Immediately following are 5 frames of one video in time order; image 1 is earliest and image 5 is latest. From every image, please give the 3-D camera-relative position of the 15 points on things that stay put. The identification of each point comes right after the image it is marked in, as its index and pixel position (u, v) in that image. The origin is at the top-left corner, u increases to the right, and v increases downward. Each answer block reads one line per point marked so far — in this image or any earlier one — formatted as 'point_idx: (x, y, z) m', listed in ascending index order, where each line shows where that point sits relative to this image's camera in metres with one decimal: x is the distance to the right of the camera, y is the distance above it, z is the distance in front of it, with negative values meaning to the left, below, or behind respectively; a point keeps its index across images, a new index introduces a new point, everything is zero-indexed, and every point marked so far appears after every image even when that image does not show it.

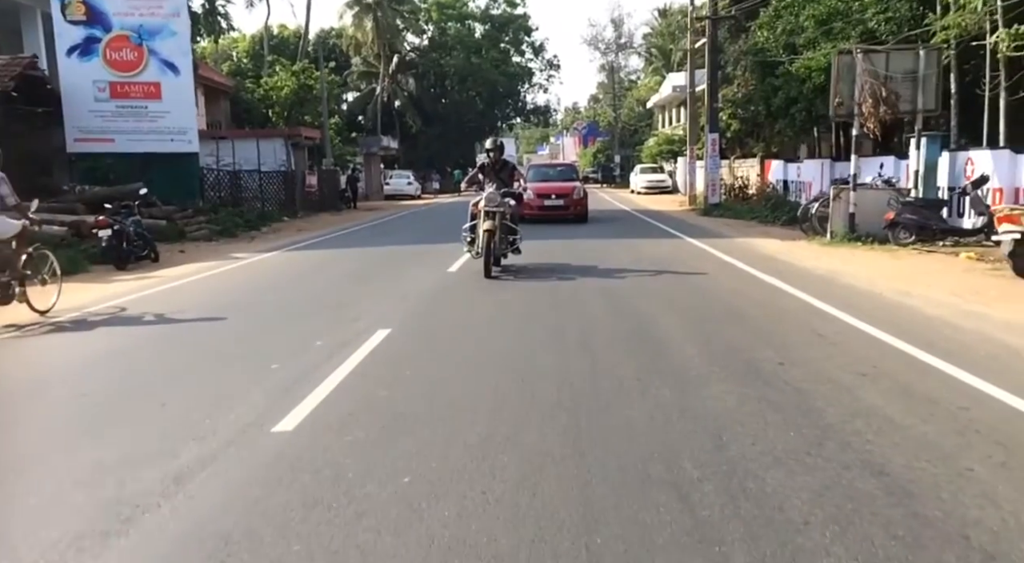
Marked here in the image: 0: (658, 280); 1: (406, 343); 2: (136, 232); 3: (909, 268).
0: (+1.9, 0.0, +12.7) m
1: (-0.8, -0.5, +7.8) m
2: (-7.0, +0.9, +18.1) m
3: (+5.4, +0.2, +13.3) m
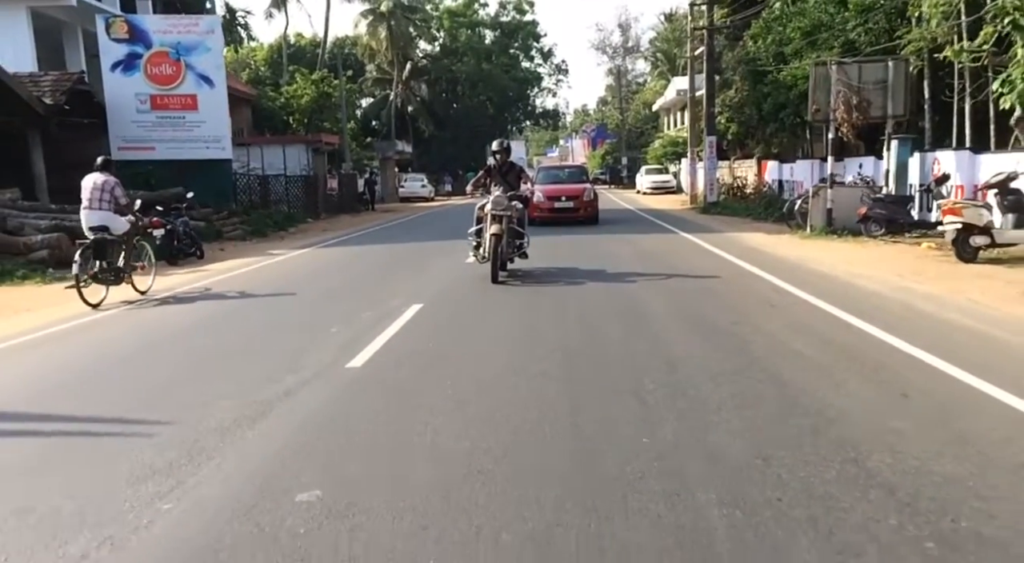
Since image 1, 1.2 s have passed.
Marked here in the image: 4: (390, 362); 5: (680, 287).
0: (+2.1, +0.2, +14.6) m
1: (-0.7, -0.3, +9.8) m
2: (-6.8, +1.0, +20.1) m
3: (+5.6, +0.4, +15.1) m
4: (-0.9, -0.6, +7.4) m
5: (+2.1, -0.1, +12.0) m
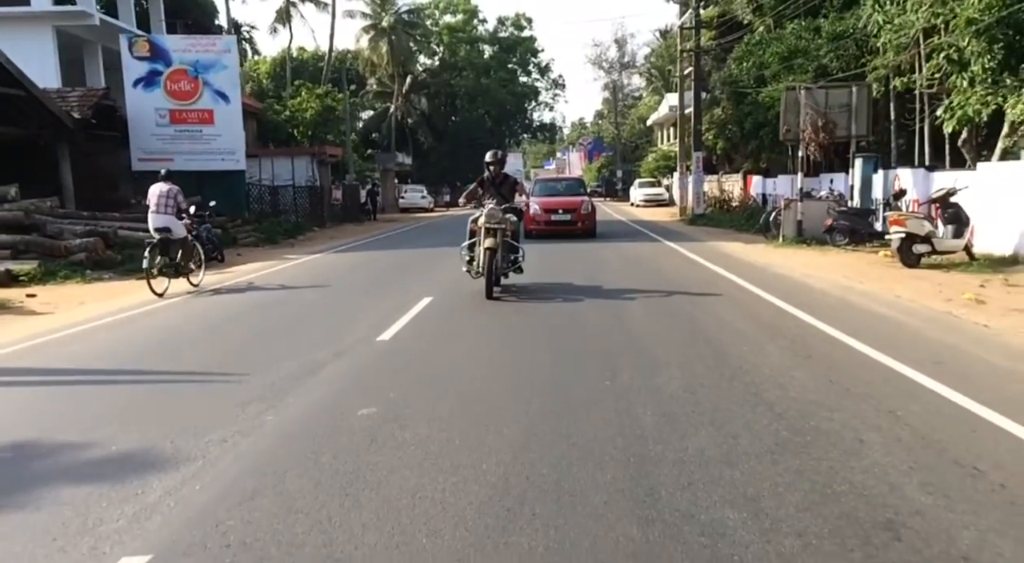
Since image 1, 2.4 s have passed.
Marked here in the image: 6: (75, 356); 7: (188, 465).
0: (+2.0, +0.2, +16.4) m
1: (-0.8, -0.3, +11.5) m
2: (-6.8, +1.0, +21.8) m
3: (+5.5, +0.4, +16.9) m
4: (-1.0, -0.5, +9.2) m
5: (+2.0, -0.1, +13.8) m
6: (-3.9, -0.7, +8.6) m
7: (-1.7, -1.0, +5.0) m
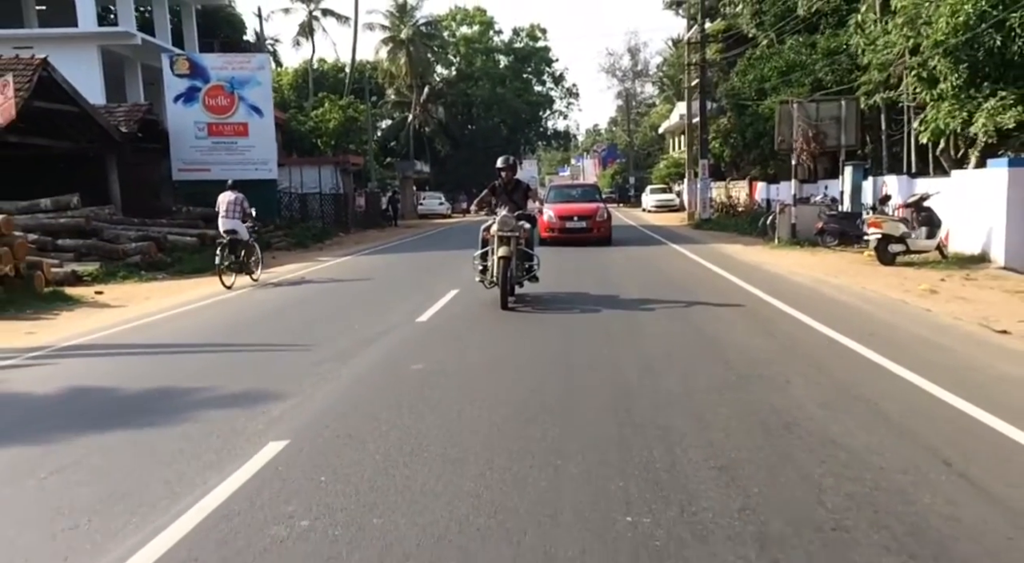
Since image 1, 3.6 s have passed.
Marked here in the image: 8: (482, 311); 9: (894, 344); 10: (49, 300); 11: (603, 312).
0: (+2.3, +0.2, +18.2) m
1: (-0.6, -0.2, +13.4) m
2: (-6.4, +1.0, +23.8) m
3: (+5.8, +0.4, +18.7) m
4: (-0.8, -0.4, +11.1) m
5: (+2.3, 0.0, +15.6) m
6: (-3.7, -0.6, +10.5) m
7: (-1.6, -0.8, +6.9) m
8: (-0.4, -0.4, +11.7) m
9: (+3.5, -0.6, +9.0) m
10: (-7.5, -0.3, +15.7) m
11: (+1.1, -0.3, +11.8) m
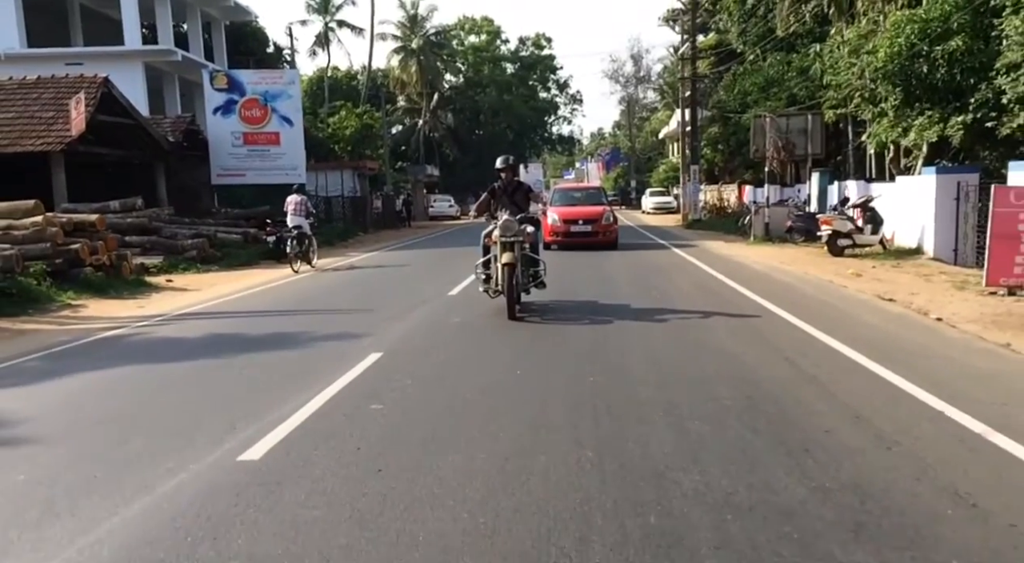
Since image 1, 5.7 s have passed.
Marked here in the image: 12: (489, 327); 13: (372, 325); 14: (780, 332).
0: (+2.5, +0.4, +21.4) m
1: (-0.4, 0.0, +16.6) m
2: (-6.2, +1.2, +27.0) m
3: (+6.0, +0.6, +21.9) m
4: (-0.6, -0.2, +14.3) m
5: (+2.5, +0.2, +18.8) m
6: (-3.5, -0.3, +13.7) m
7: (-1.4, -0.6, +10.1) m
8: (-0.2, -0.1, +14.9) m
9: (+3.7, -0.3, +12.2) m
10: (-7.3, -0.1, +18.9) m
11: (+1.2, -0.1, +15.0) m
12: (-0.3, -0.5, +10.8) m
13: (-1.6, -0.5, +11.2) m
14: (+2.7, -0.5, +9.9) m
